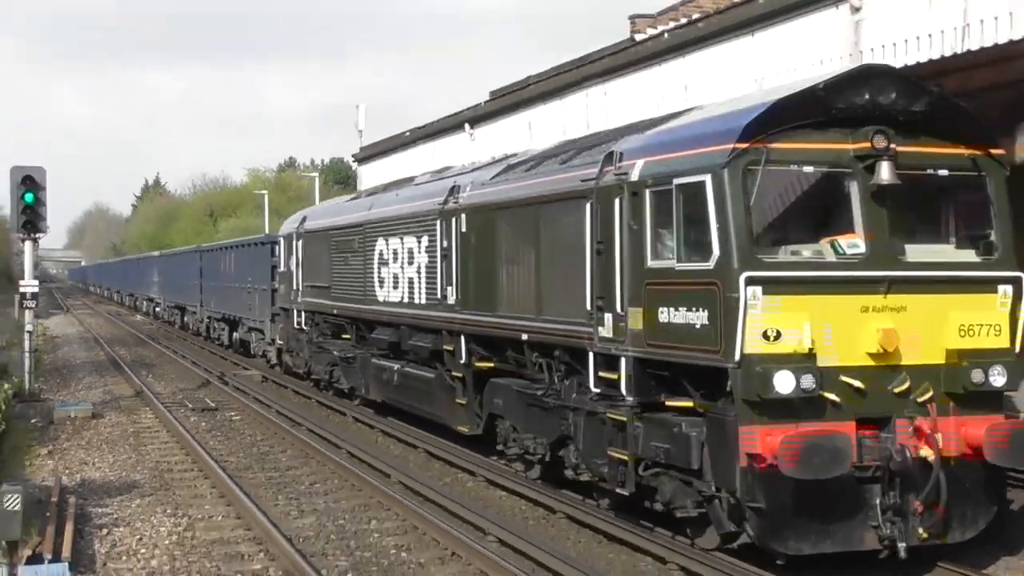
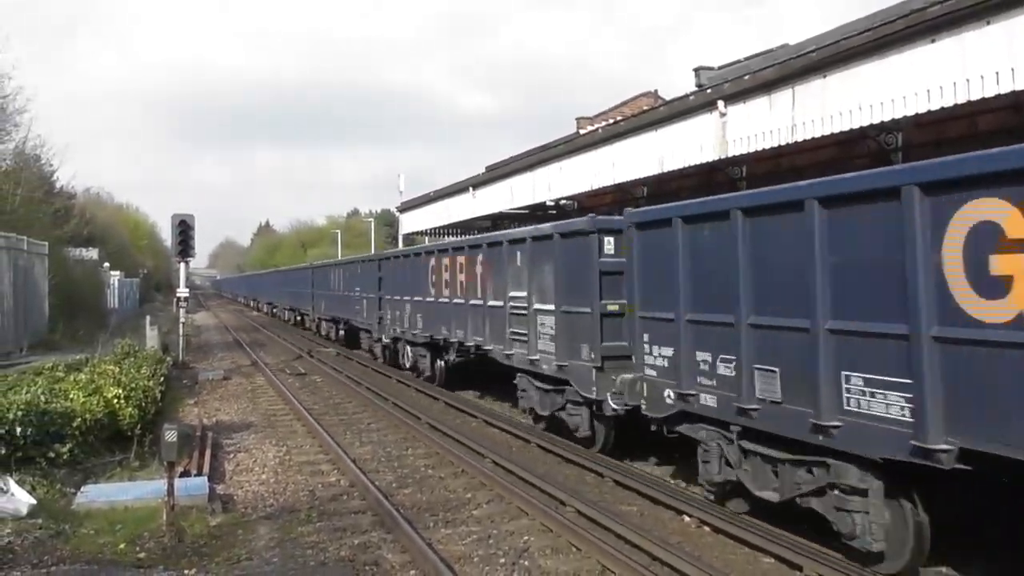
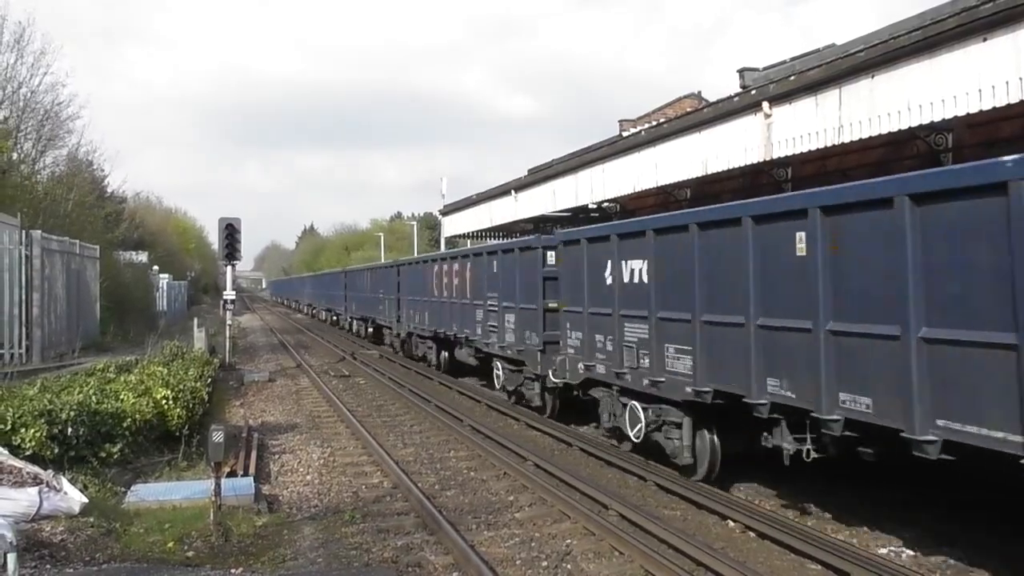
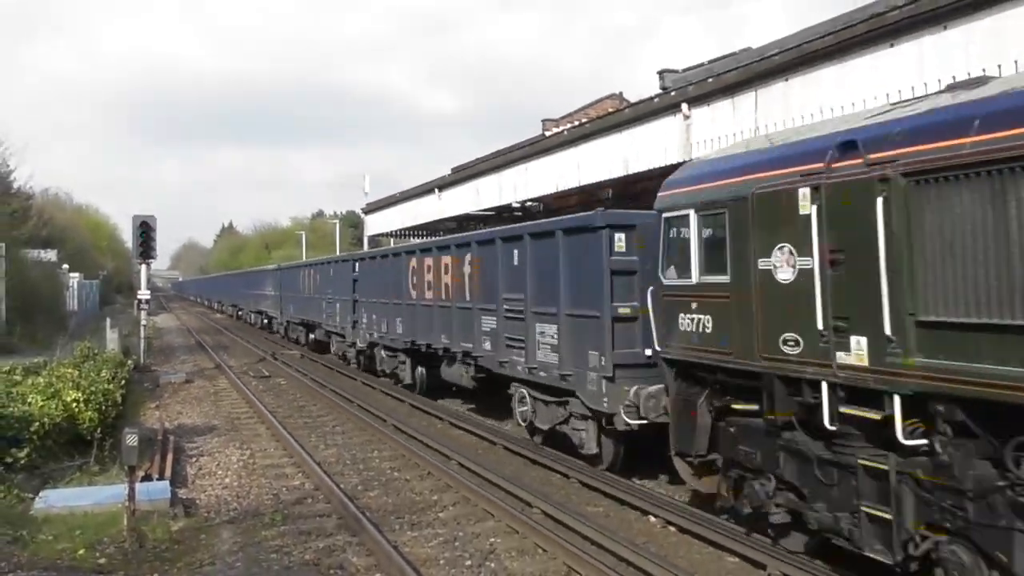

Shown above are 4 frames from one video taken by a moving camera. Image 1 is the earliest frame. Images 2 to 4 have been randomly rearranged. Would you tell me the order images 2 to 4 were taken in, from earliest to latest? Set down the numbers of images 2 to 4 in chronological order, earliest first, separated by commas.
4, 2, 3
